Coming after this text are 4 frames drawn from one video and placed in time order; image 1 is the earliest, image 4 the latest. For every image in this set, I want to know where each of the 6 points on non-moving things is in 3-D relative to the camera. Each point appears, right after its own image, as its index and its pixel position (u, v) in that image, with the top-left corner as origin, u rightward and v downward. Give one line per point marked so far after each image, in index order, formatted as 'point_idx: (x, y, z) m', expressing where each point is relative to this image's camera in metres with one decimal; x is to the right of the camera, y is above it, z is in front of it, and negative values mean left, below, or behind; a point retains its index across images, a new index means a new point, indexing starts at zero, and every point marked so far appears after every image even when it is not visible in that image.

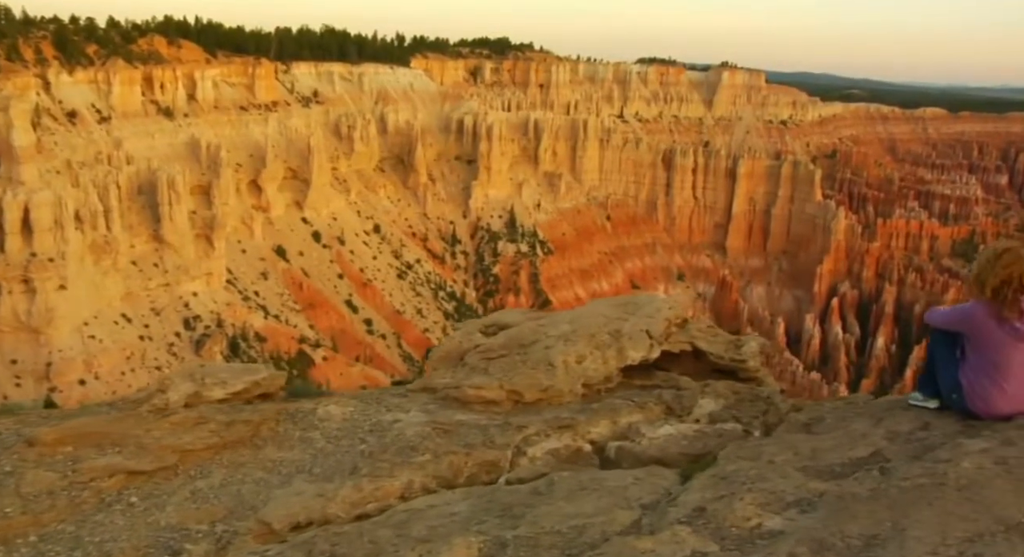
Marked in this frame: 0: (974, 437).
0: (+3.0, -1.0, +5.1) m
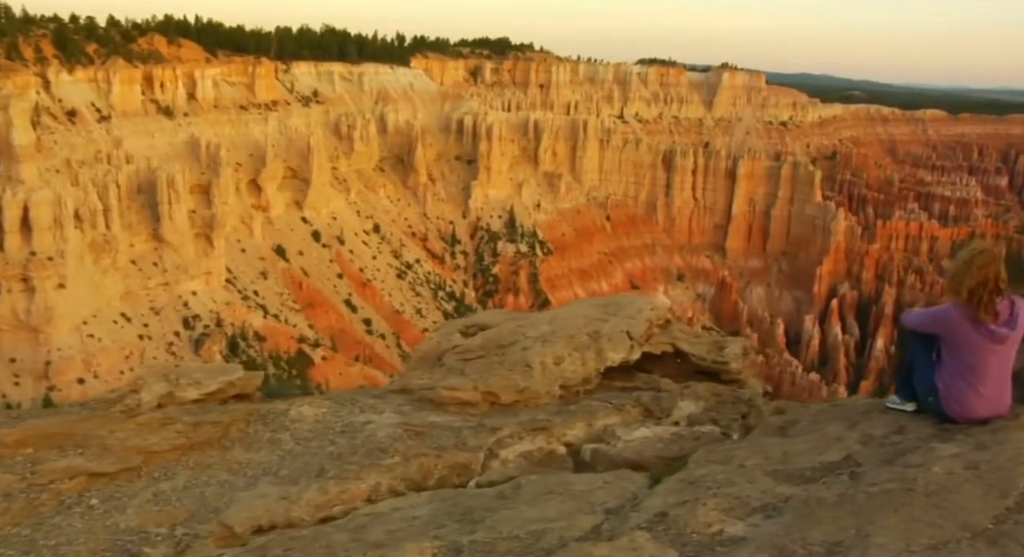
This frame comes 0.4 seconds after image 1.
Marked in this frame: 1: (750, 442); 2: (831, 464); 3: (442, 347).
0: (+2.8, -1.1, +5.0) m
1: (+1.7, -1.2, +5.7) m
2: (+2.0, -1.2, +4.9) m
3: (-0.7, -0.7, +8.2) m
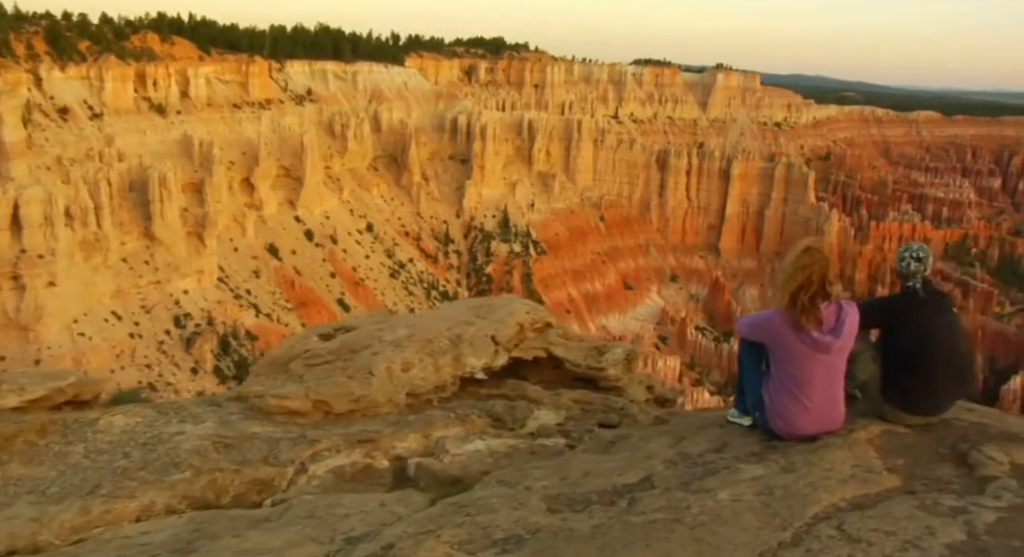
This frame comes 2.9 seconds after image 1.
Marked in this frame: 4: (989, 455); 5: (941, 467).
0: (+1.4, -1.1, +4.5) m
1: (+0.4, -1.2, +5.2) m
2: (+0.6, -1.2, +4.4) m
3: (-2.1, -0.7, +7.6) m
4: (+2.8, -1.1, +4.7) m
5: (+2.5, -1.1, +4.6) m
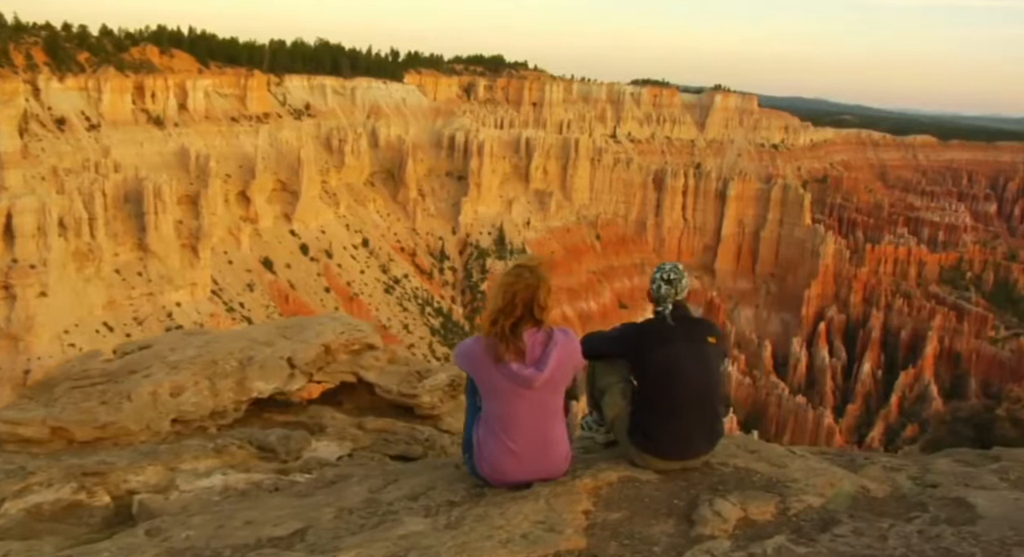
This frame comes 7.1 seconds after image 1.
0: (-0.4, -1.2, +3.9) m
1: (-1.4, -1.3, +4.5) m
2: (-1.2, -1.3, +3.7) m
3: (-3.9, -0.8, +7.0) m
4: (+1.1, -1.2, +4.0) m
5: (+0.7, -1.2, +4.0) m
